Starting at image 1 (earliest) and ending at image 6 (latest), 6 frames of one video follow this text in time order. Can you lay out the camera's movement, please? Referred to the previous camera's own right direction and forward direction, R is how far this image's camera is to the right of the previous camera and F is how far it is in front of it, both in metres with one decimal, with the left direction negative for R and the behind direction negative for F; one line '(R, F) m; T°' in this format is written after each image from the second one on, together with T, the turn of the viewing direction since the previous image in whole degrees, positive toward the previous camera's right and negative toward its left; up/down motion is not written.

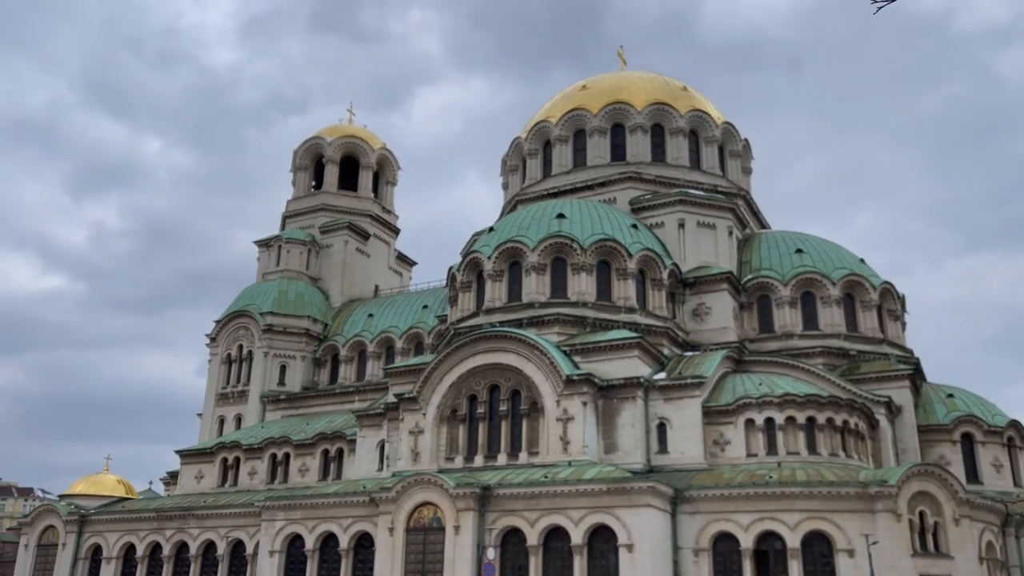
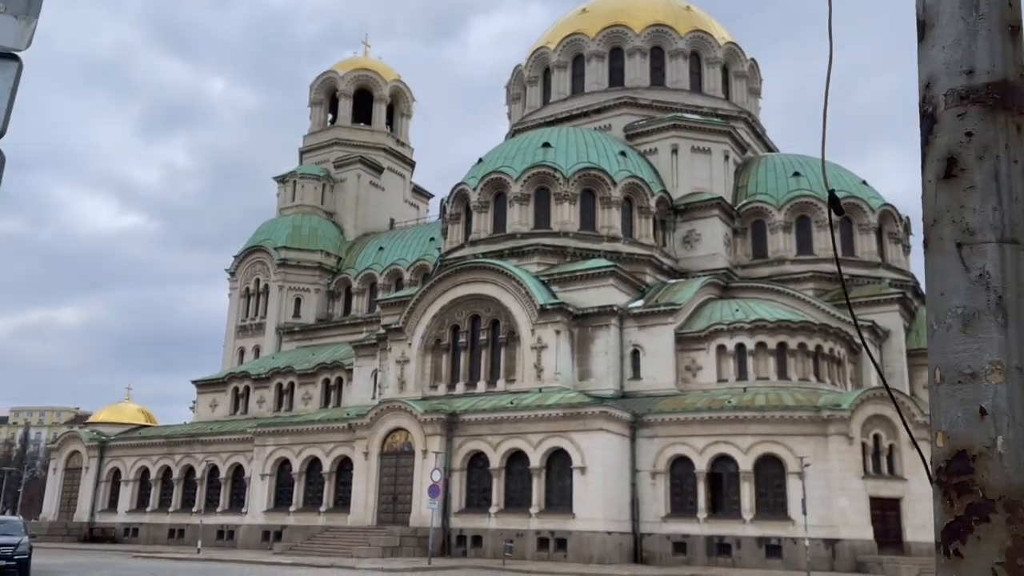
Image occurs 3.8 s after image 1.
(+3.3, -0.3) m; -4°
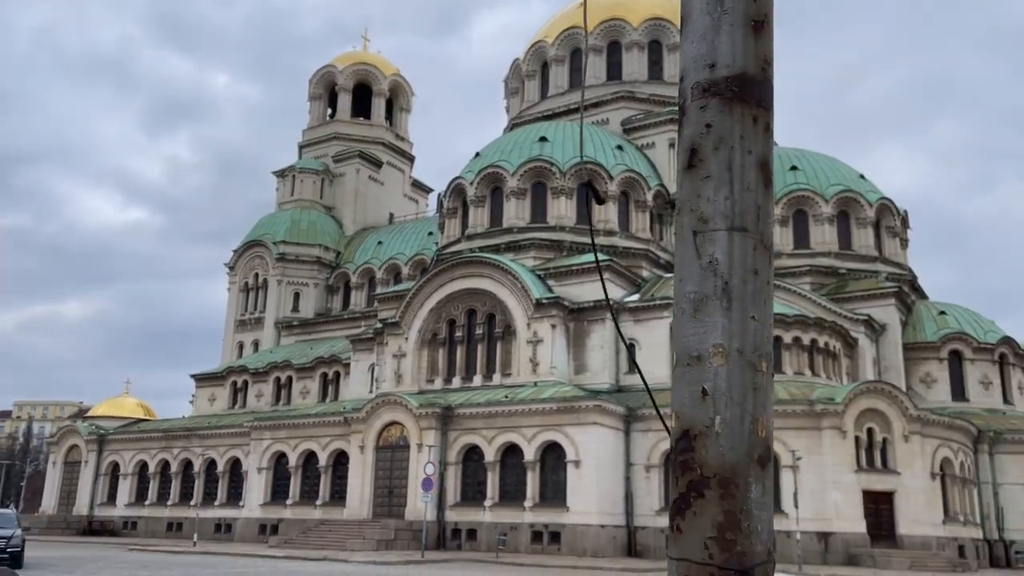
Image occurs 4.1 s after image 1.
(+0.3, 0.0) m; 0°
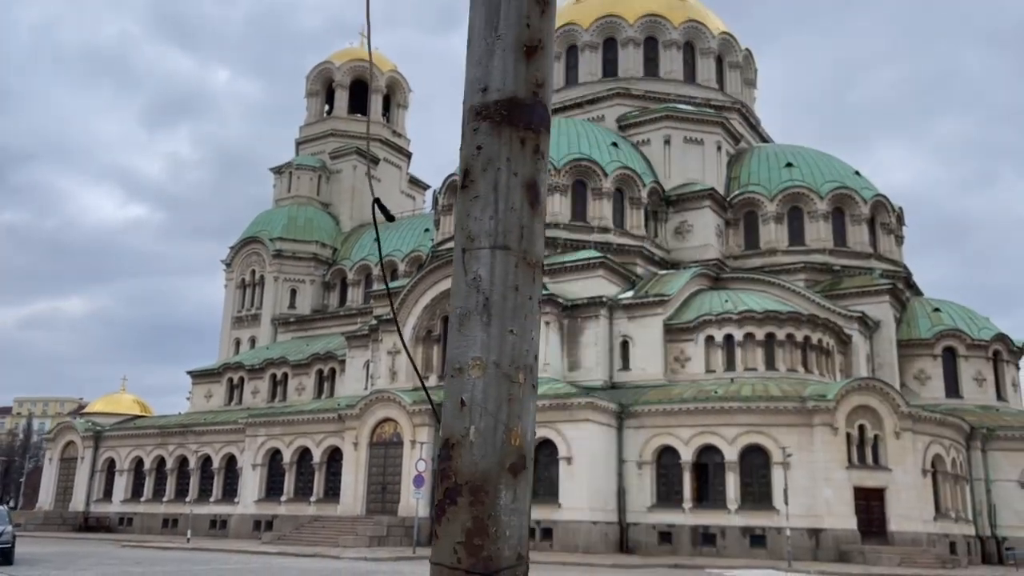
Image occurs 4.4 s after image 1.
(+0.2, 0.0) m; 0°
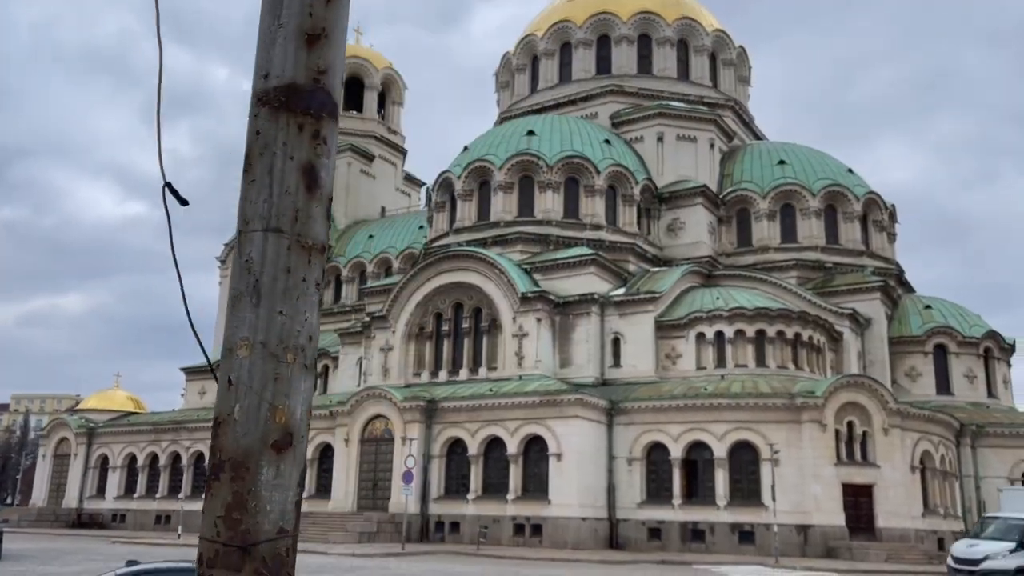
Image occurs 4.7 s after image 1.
(+0.3, -0.1) m; 0°
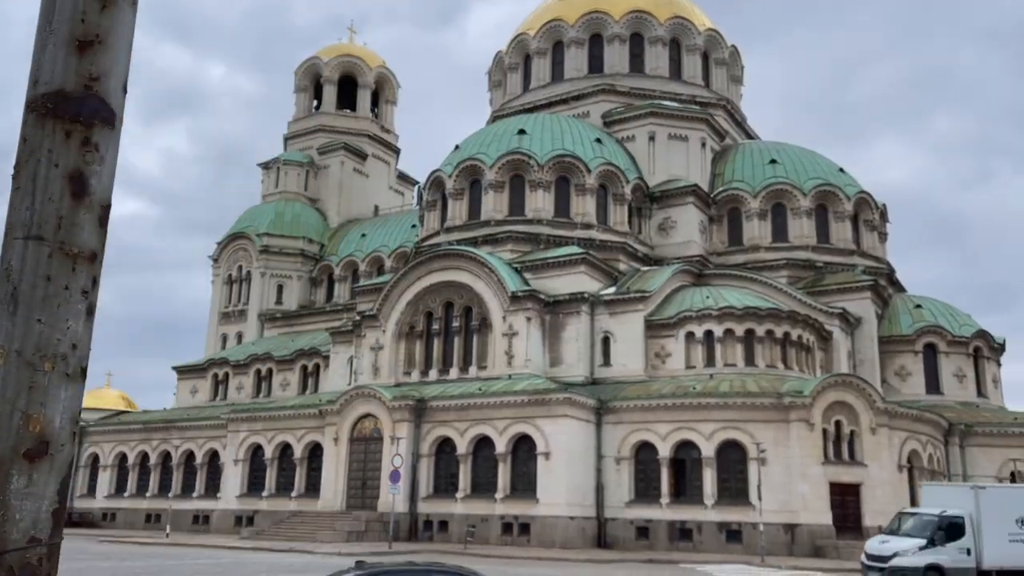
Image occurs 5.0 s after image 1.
(+0.3, 0.0) m; 0°
